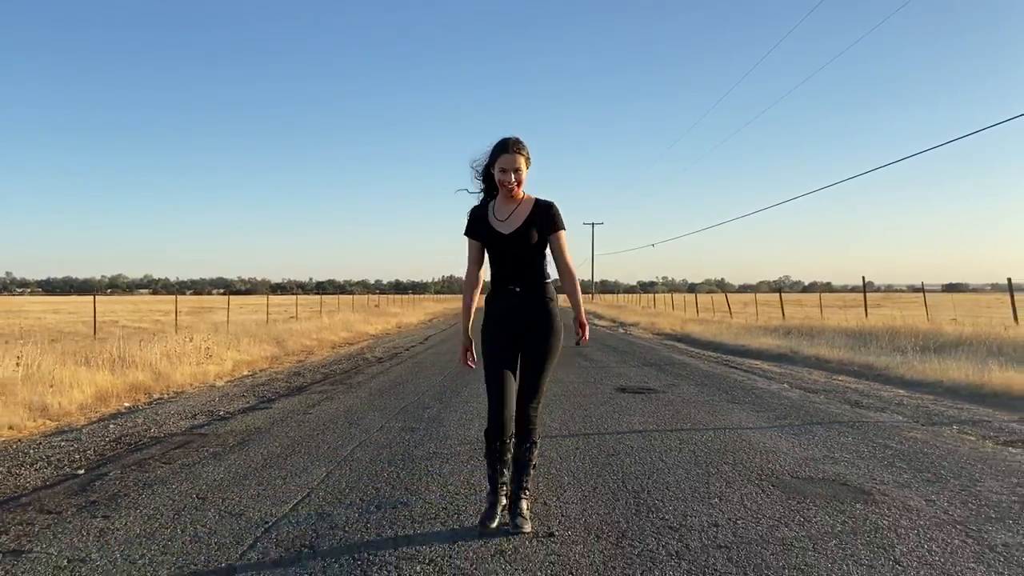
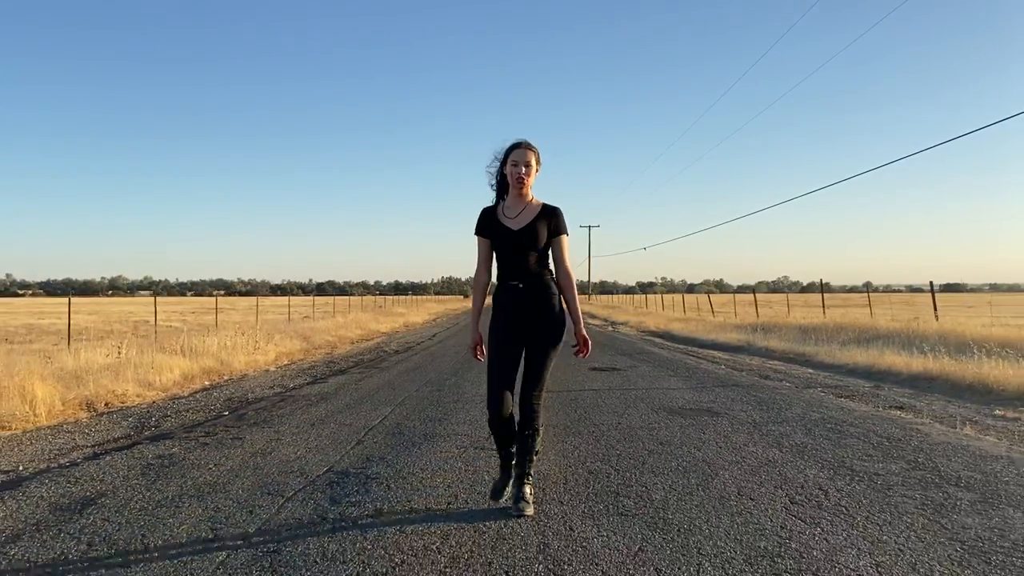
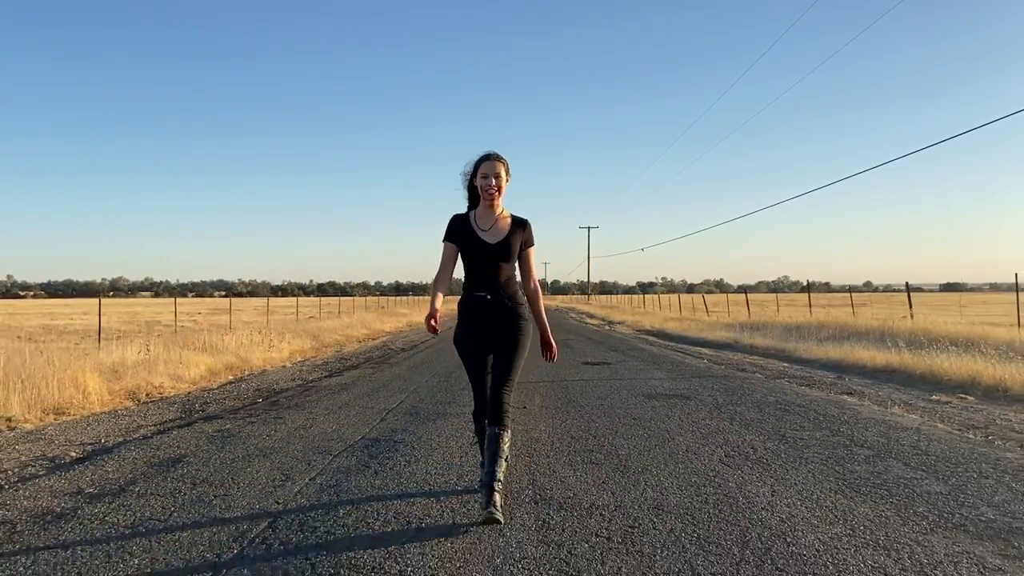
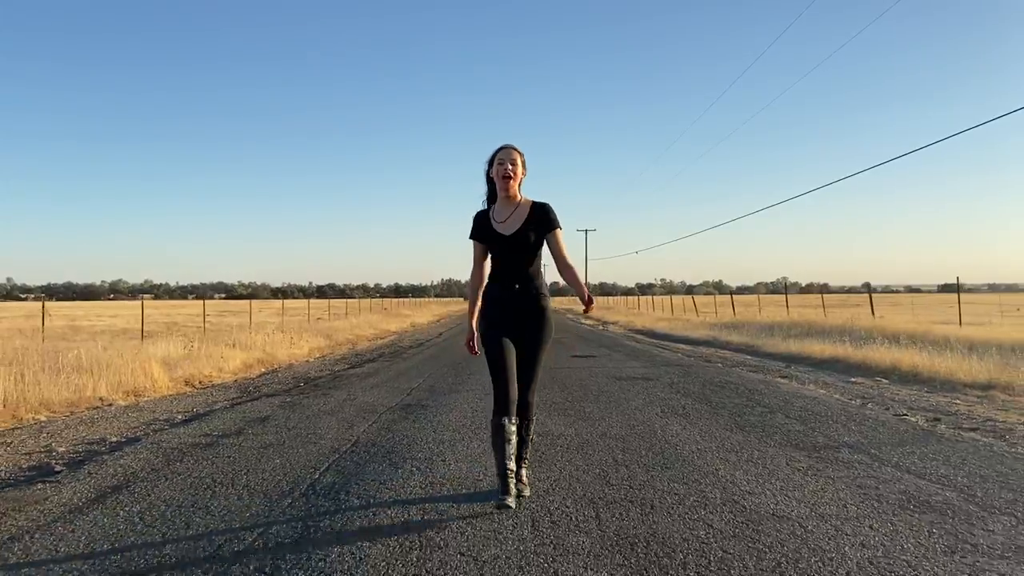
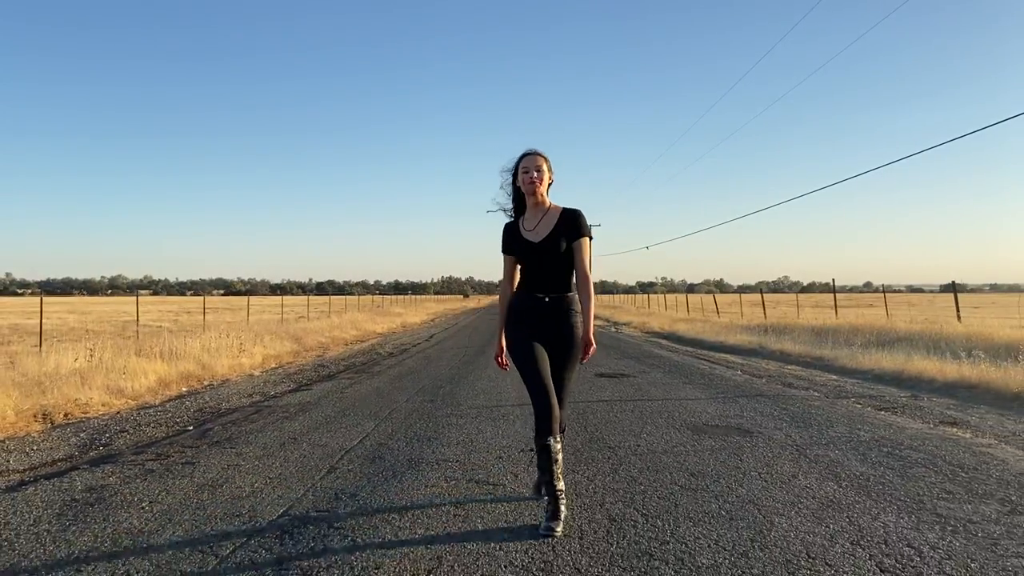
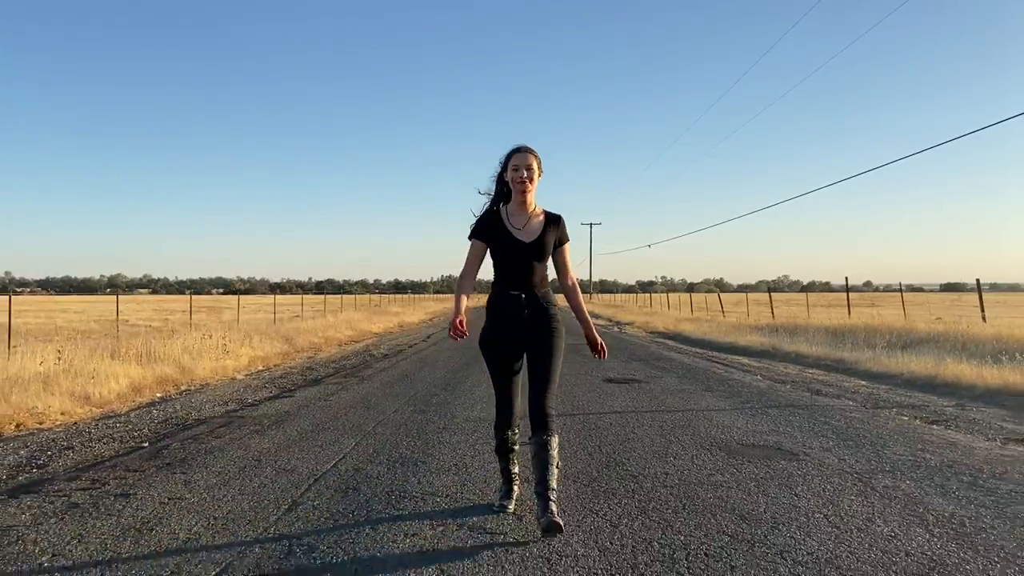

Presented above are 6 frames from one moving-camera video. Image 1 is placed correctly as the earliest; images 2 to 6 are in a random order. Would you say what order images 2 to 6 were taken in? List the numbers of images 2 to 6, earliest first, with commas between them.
6, 5, 2, 3, 4
